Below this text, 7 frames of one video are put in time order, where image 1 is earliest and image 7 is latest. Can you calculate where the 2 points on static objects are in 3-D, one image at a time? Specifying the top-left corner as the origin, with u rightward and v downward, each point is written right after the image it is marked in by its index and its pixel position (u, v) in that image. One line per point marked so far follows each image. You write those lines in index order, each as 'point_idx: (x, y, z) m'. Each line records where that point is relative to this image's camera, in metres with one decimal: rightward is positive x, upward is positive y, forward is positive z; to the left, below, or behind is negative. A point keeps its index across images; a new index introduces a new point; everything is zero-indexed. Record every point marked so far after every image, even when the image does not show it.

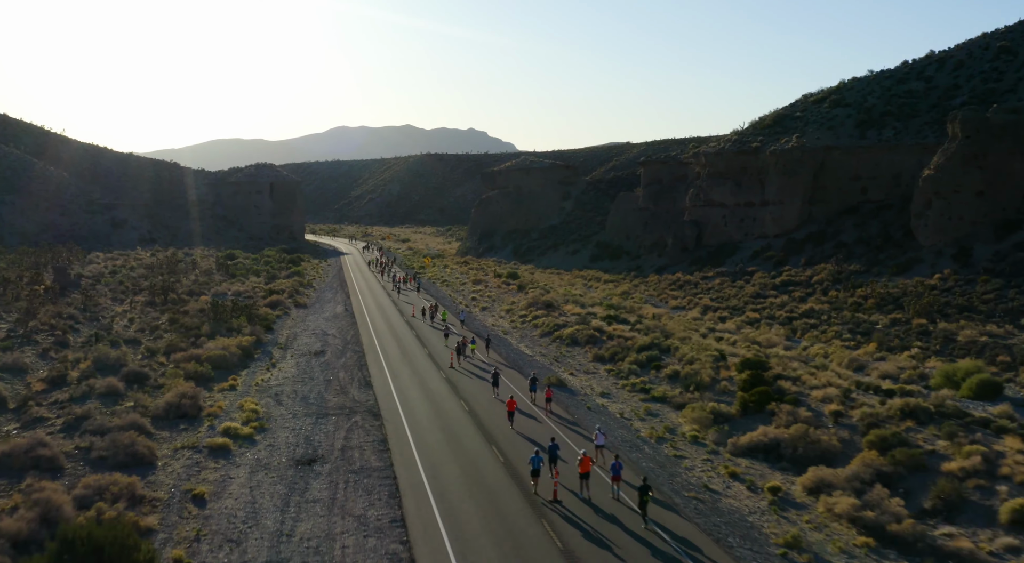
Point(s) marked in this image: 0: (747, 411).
0: (+6.1, -3.2, +17.9) m
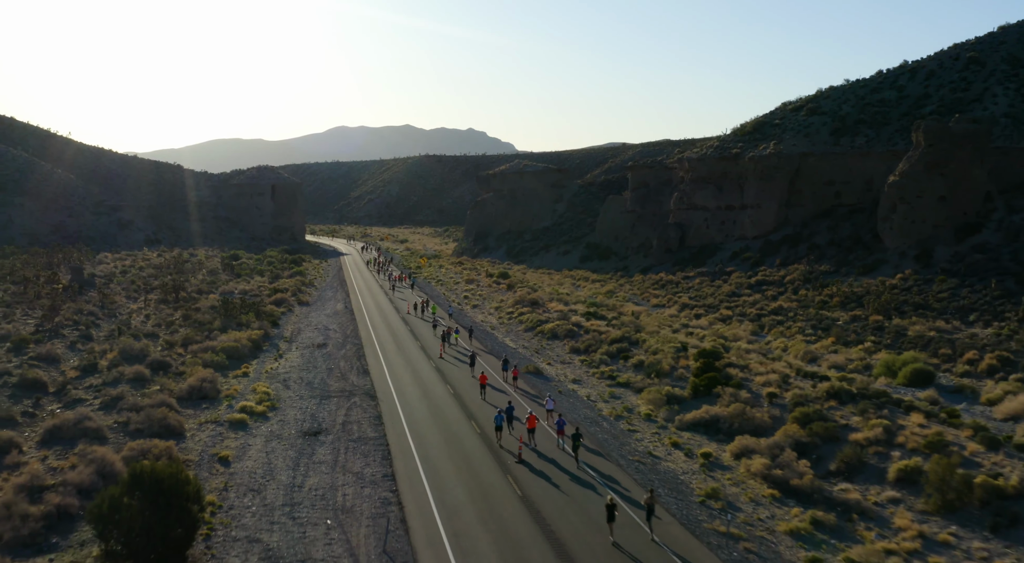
0: (+5.5, -3.2, +20.4) m
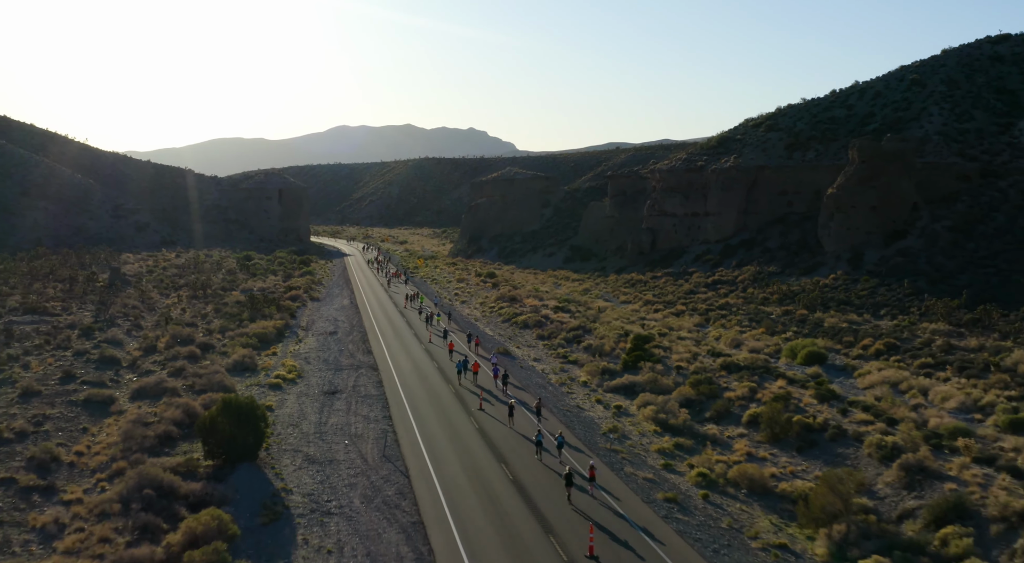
0: (+4.3, -3.2, +26.3) m
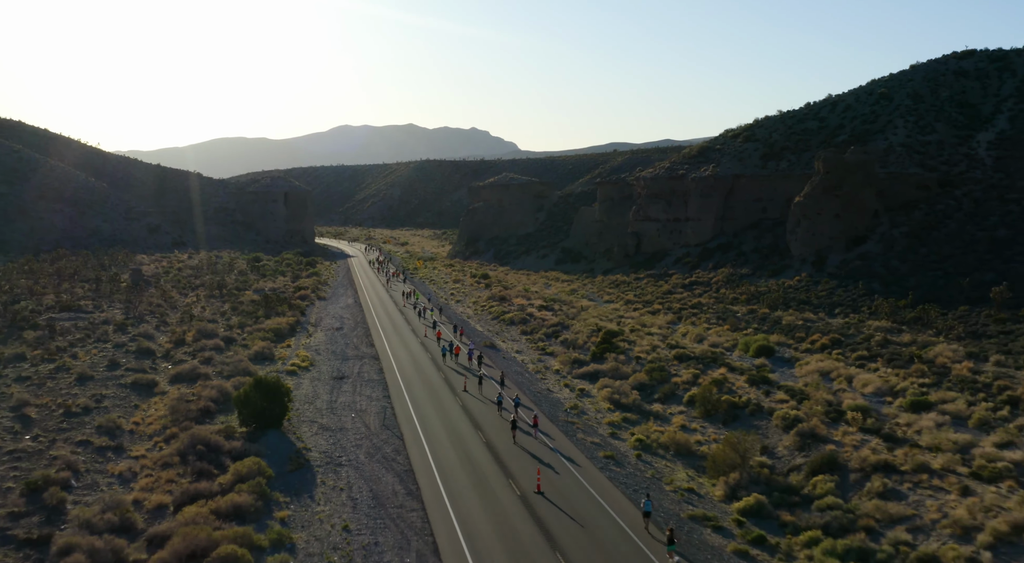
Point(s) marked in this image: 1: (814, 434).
0: (+3.6, -3.3, +30.3) m
1: (+8.7, -4.4, +19.8) m
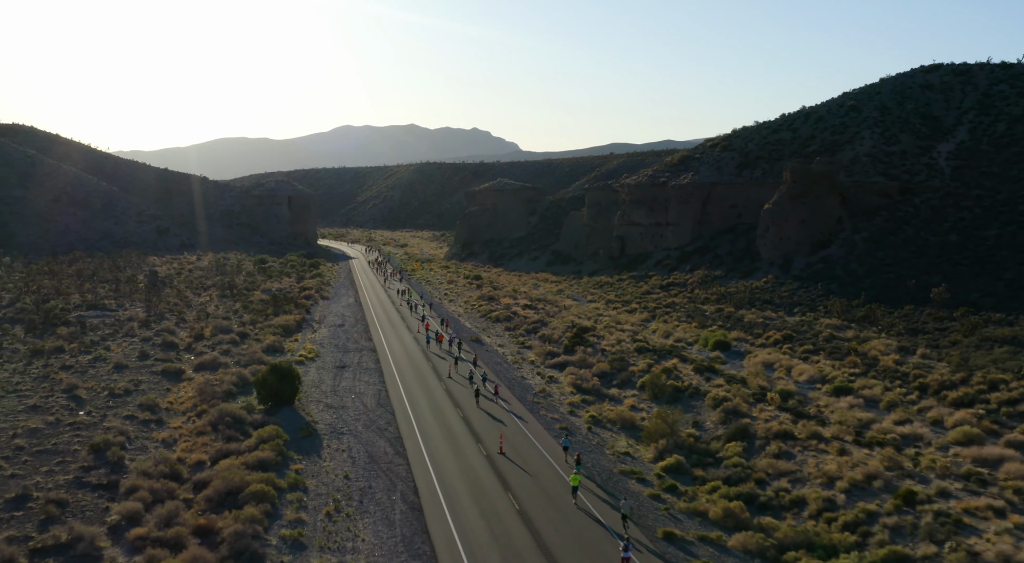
0: (+2.7, -3.4, +34.3) m
1: (+7.7, -4.4, +23.8) m
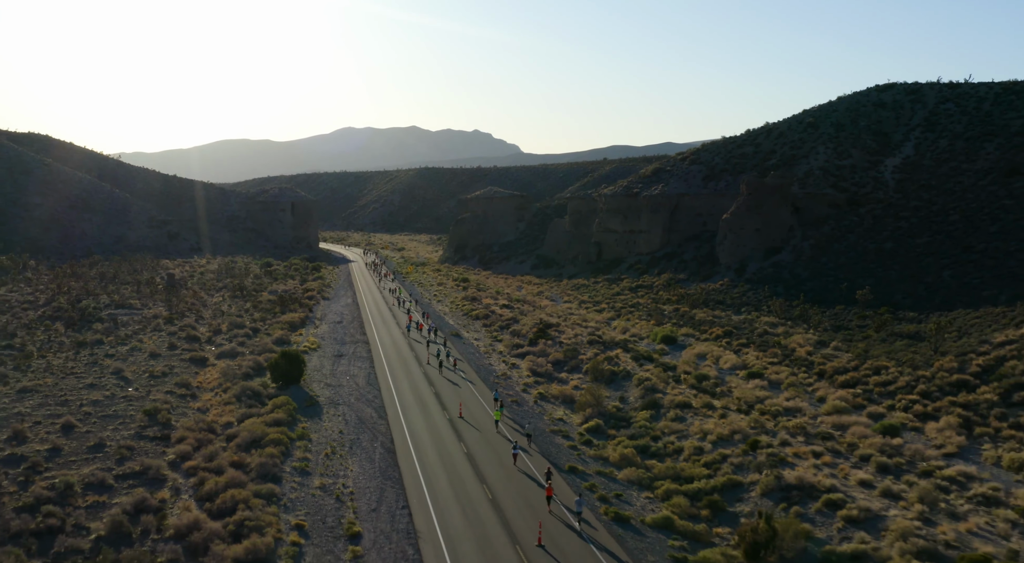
0: (+1.1, -3.5, +40.3) m
1: (+6.1, -4.6, +29.8) m
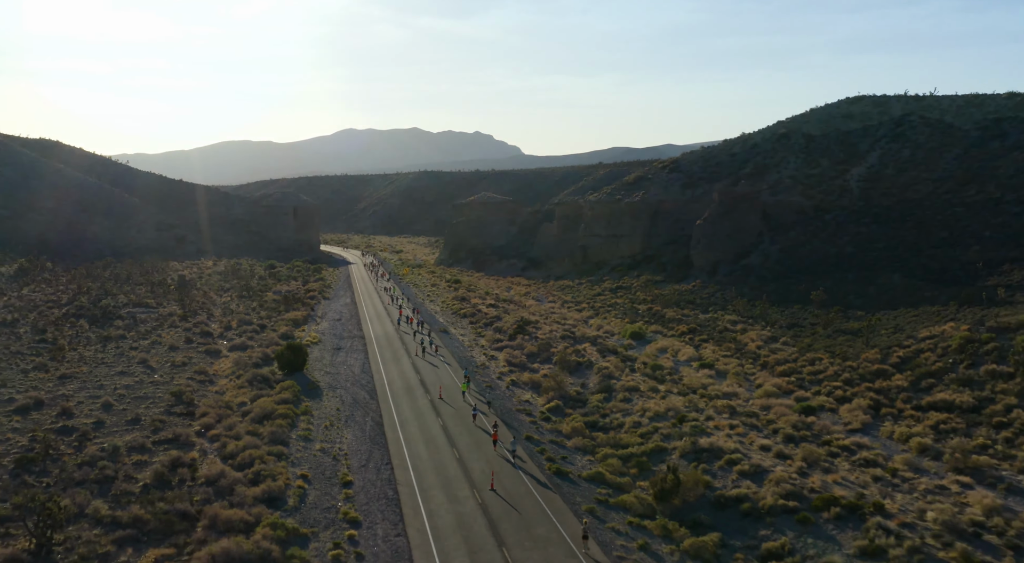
0: (-0.1, -3.6, +44.8) m
1: (+4.9, -4.7, +34.3) m
